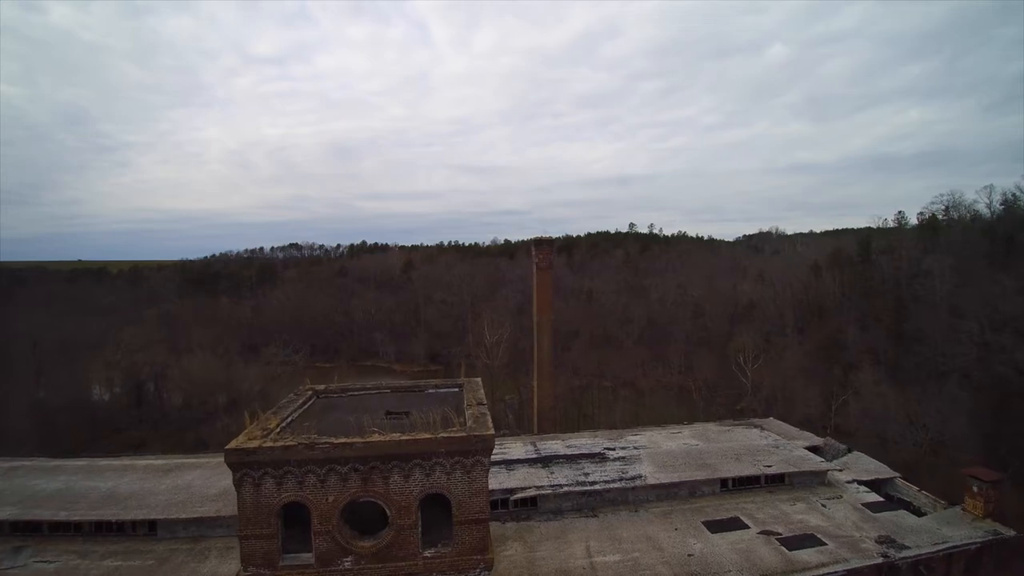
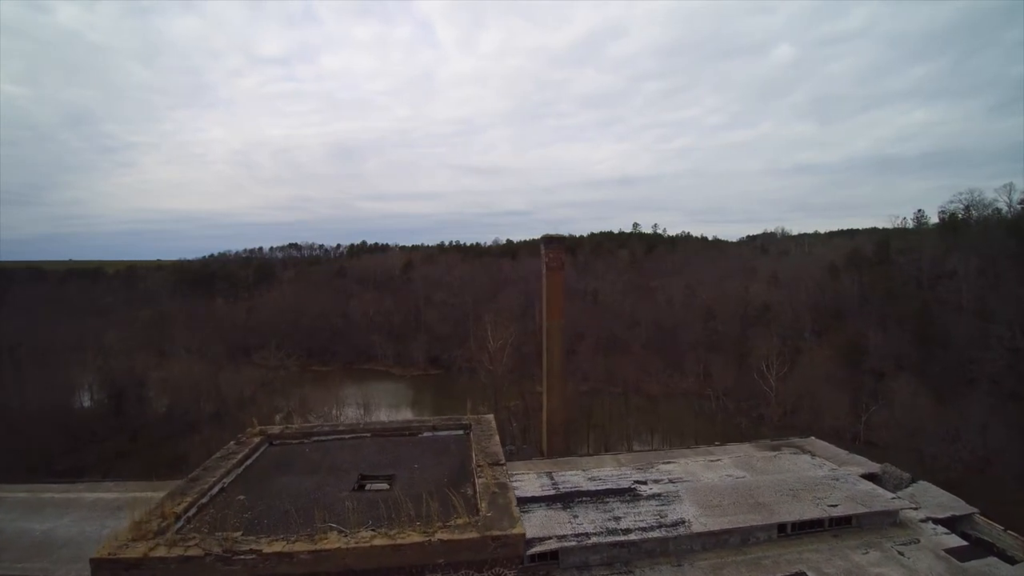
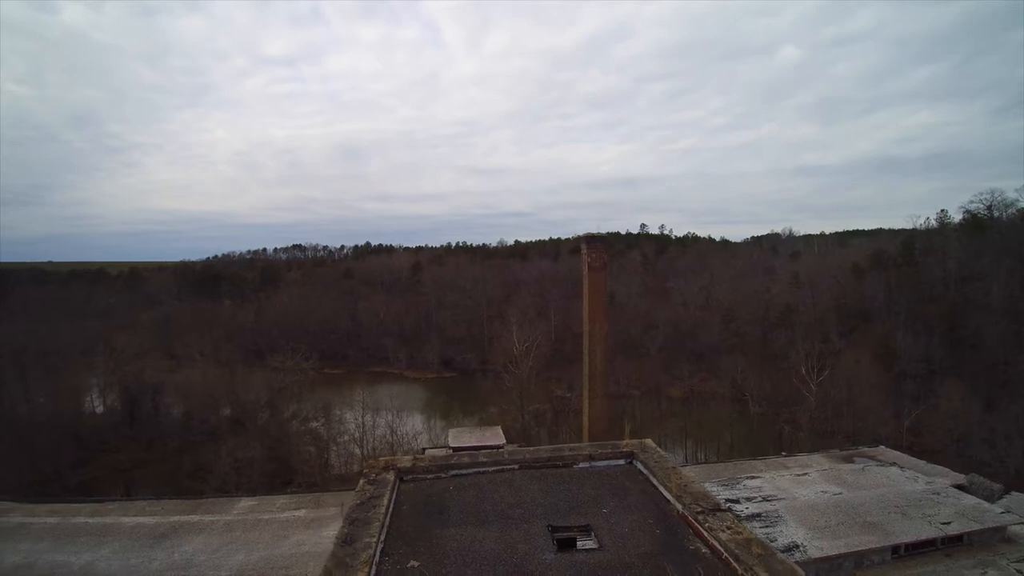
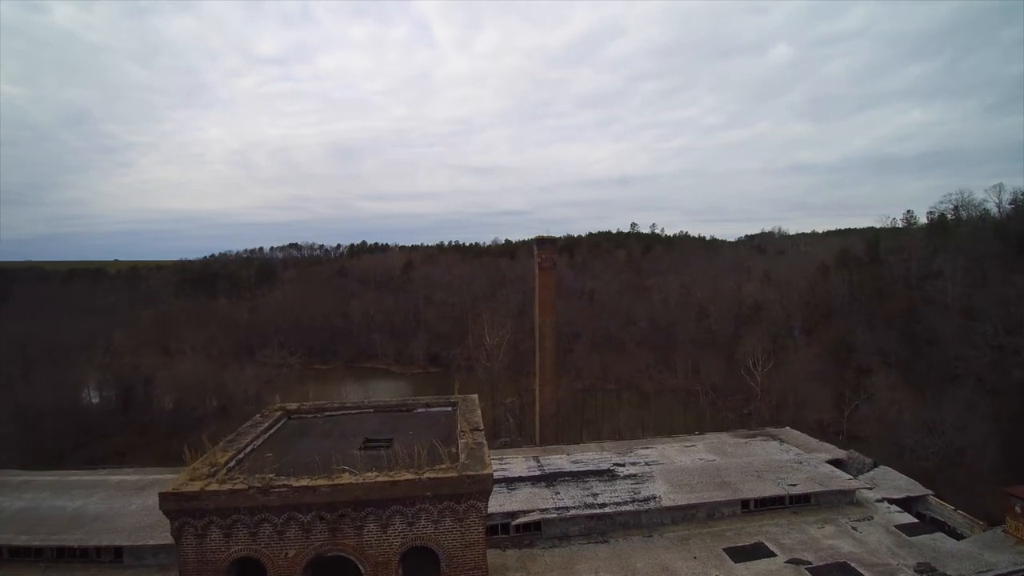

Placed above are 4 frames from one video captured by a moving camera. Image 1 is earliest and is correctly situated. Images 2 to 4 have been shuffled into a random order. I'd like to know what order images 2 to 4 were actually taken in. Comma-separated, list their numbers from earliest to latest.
4, 2, 3
